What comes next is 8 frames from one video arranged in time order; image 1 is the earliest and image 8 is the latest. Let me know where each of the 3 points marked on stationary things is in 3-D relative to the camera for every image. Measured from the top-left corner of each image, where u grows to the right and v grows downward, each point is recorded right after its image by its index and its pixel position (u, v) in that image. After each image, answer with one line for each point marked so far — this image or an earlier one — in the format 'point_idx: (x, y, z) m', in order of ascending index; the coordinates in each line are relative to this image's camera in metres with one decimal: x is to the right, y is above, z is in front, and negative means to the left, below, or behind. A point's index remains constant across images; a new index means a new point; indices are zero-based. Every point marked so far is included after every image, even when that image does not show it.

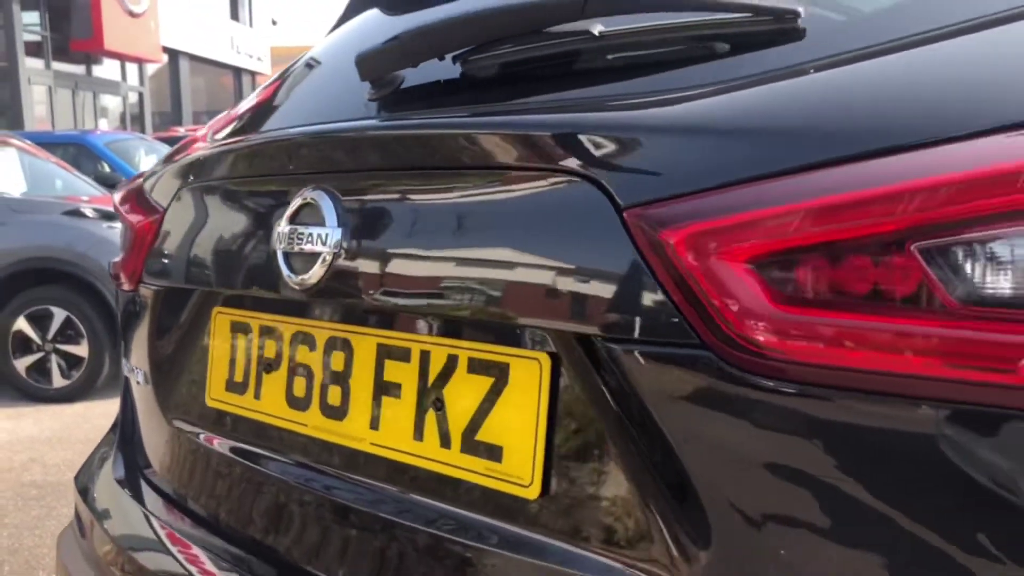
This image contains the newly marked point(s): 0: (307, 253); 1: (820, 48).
0: (-0.2, 0.0, +1.1) m
1: (+0.2, +0.2, +0.8) m
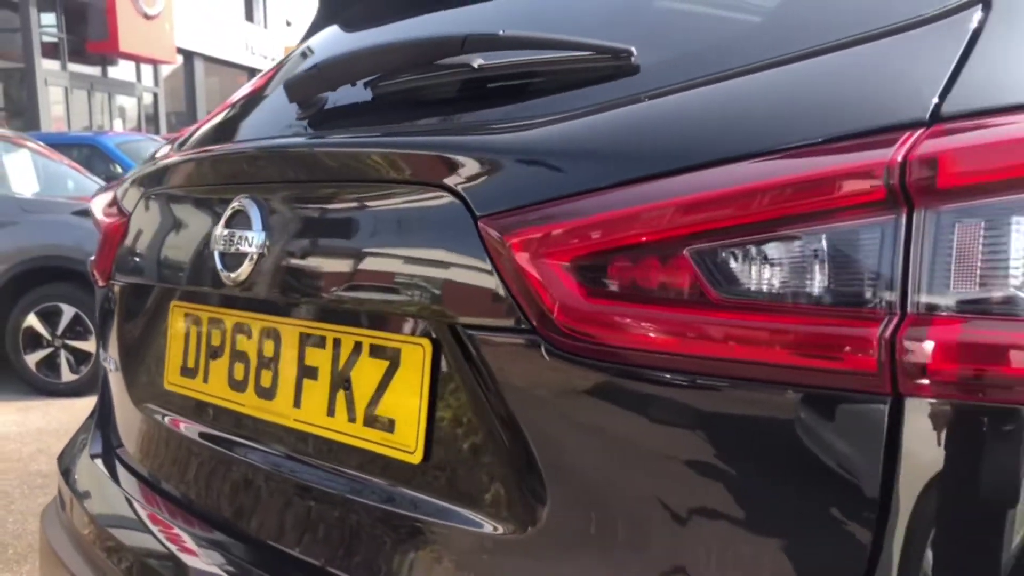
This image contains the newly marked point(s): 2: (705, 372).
0: (-0.4, 0.0, +1.2) m
1: (+0.1, +0.2, +1.0) m
2: (+0.2, -0.1, +0.8) m
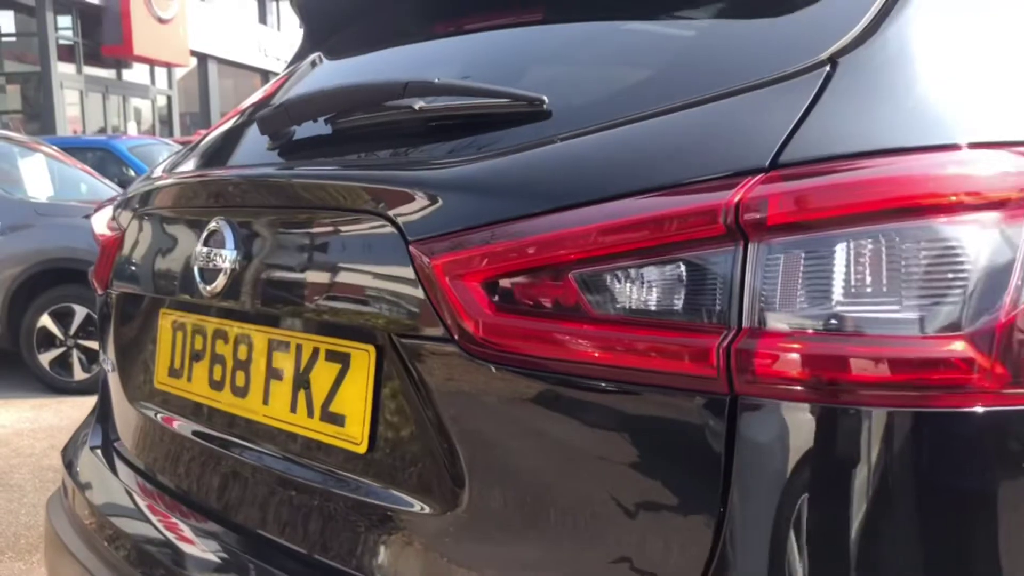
0: (-0.4, 0.0, +1.4) m
1: (+0.1, +0.2, +1.1) m
2: (+0.1, -0.1, +1.0) m
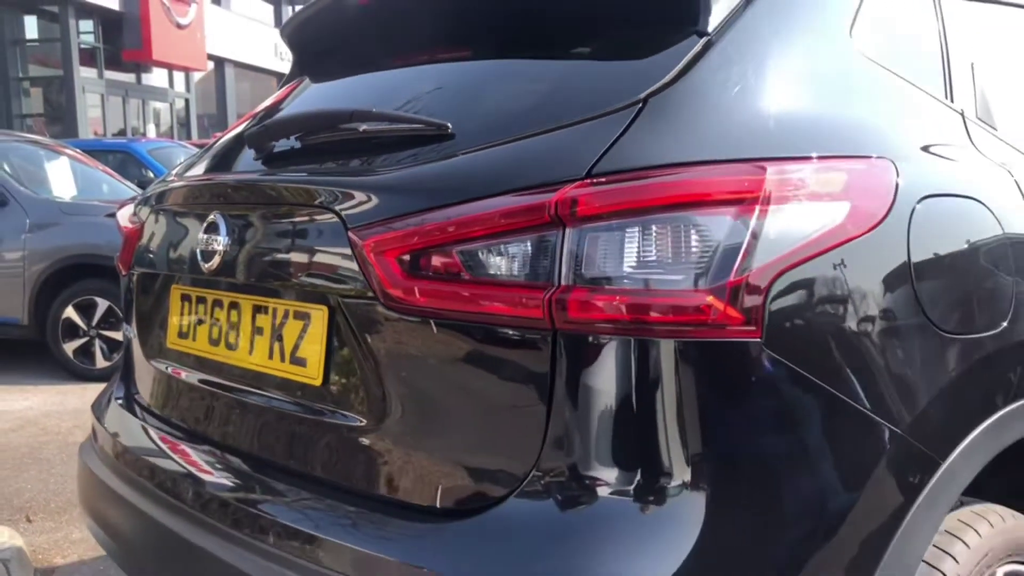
0: (-0.6, +0.1, +1.8) m
1: (-0.1, +0.2, +1.5) m
2: (-0.1, 0.0, +1.3) m
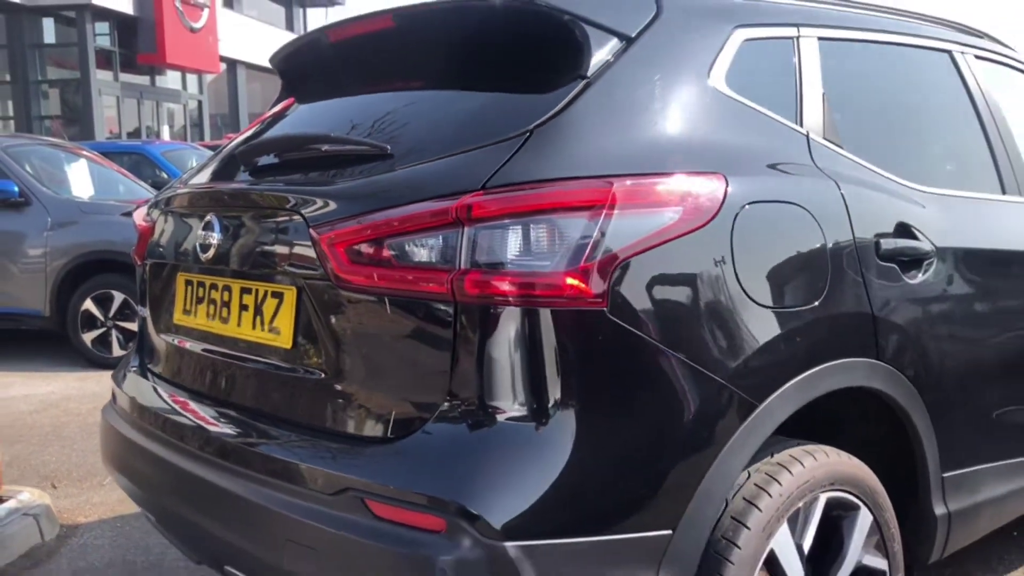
0: (-0.7, +0.1, +2.3) m
1: (-0.2, +0.3, +2.0) m
2: (-0.2, 0.0, +1.8) m
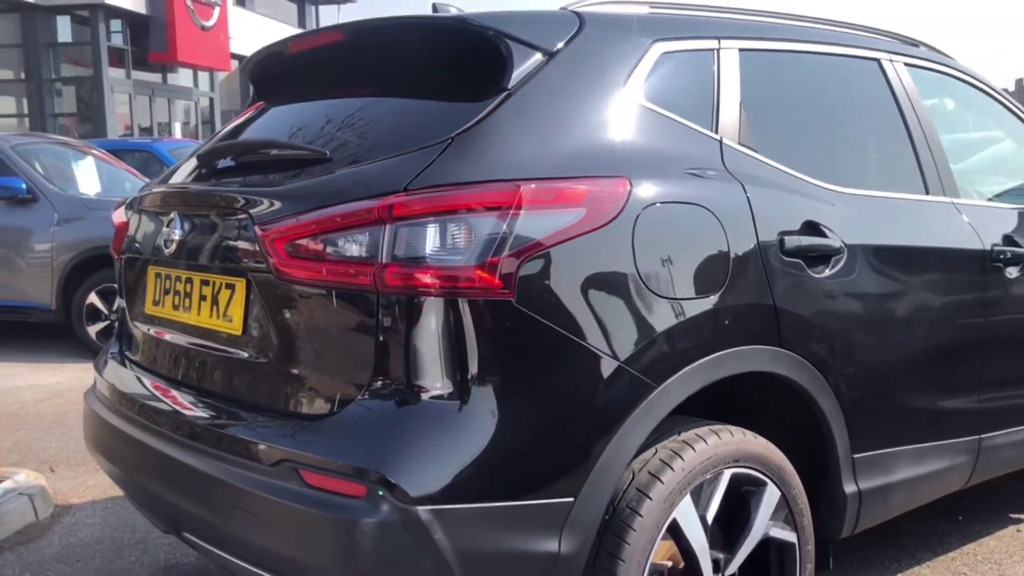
0: (-0.8, +0.1, +2.5) m
1: (-0.4, +0.3, +2.1) m
2: (-0.4, 0.0, +2.0) m
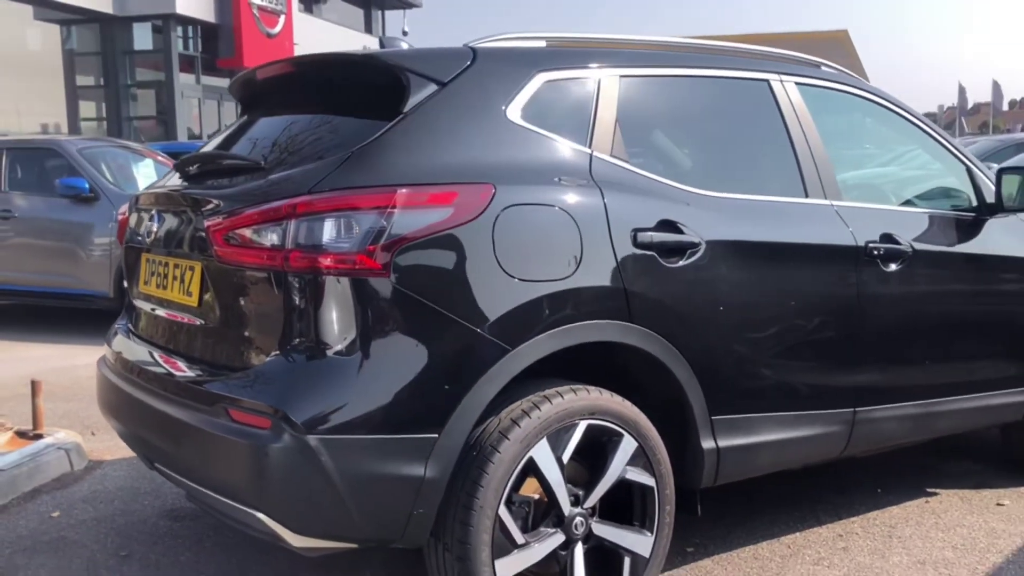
0: (-1.1, +0.2, +3.1) m
1: (-0.6, +0.3, +2.7) m
2: (-0.7, 0.0, +2.5) m
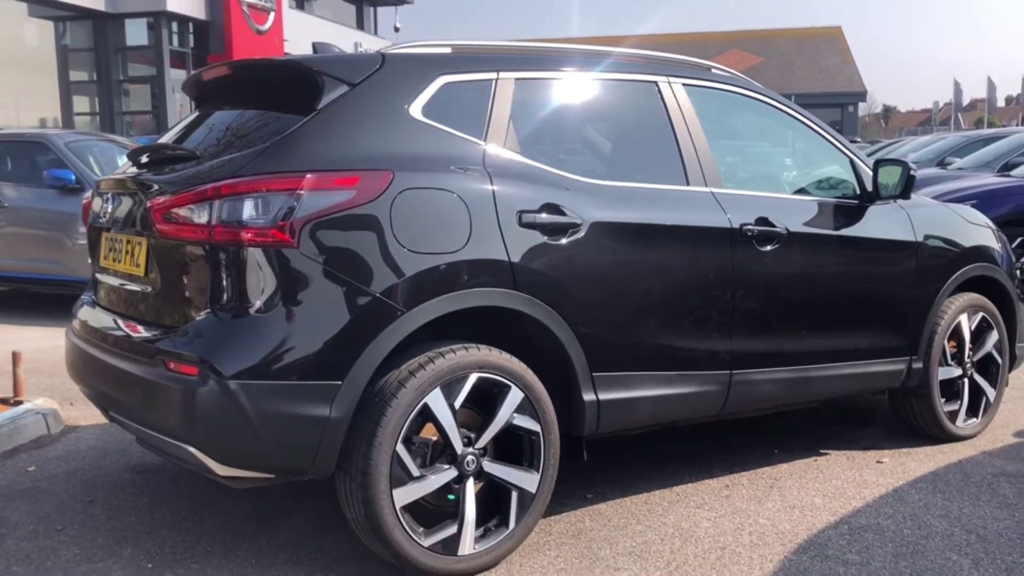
0: (-1.4, +0.3, +3.5) m
1: (-1.0, +0.4, +3.2) m
2: (-1.0, +0.1, +3.0) m
